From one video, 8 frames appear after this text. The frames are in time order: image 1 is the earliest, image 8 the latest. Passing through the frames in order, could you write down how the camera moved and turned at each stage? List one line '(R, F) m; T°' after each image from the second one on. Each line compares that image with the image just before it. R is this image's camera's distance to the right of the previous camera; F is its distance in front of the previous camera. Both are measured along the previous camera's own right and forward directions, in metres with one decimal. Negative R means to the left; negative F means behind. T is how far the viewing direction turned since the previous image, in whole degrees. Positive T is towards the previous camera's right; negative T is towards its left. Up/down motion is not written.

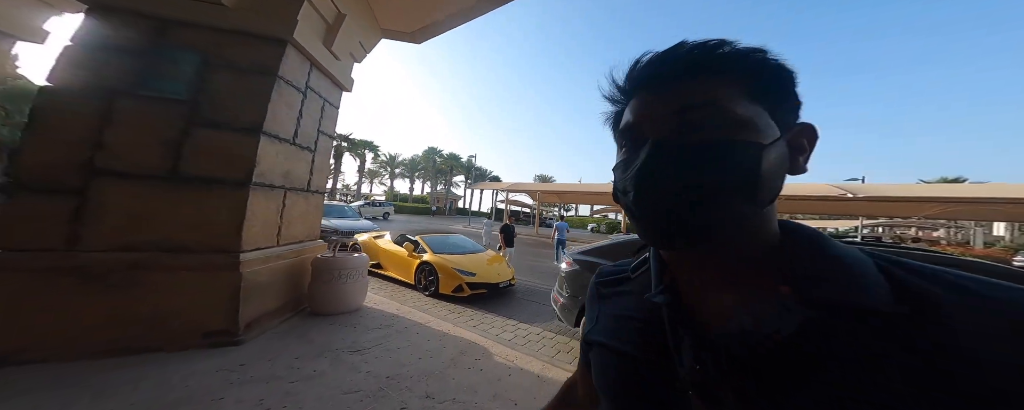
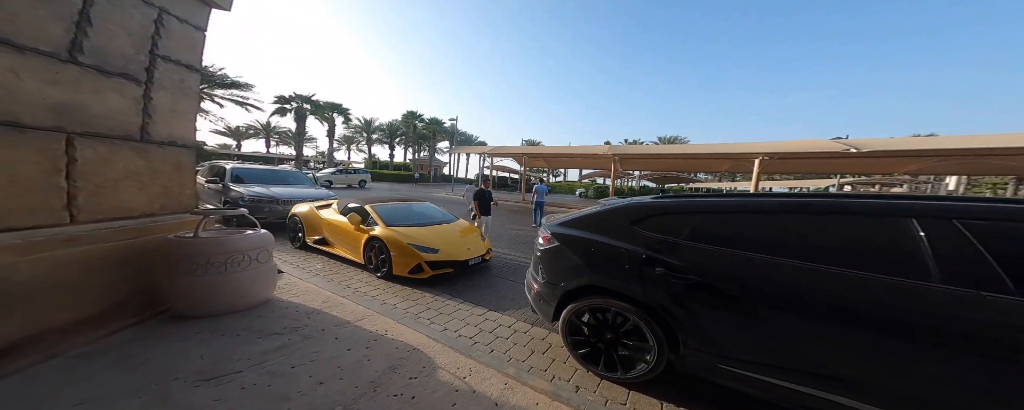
(+0.3, +1.1) m; +2°
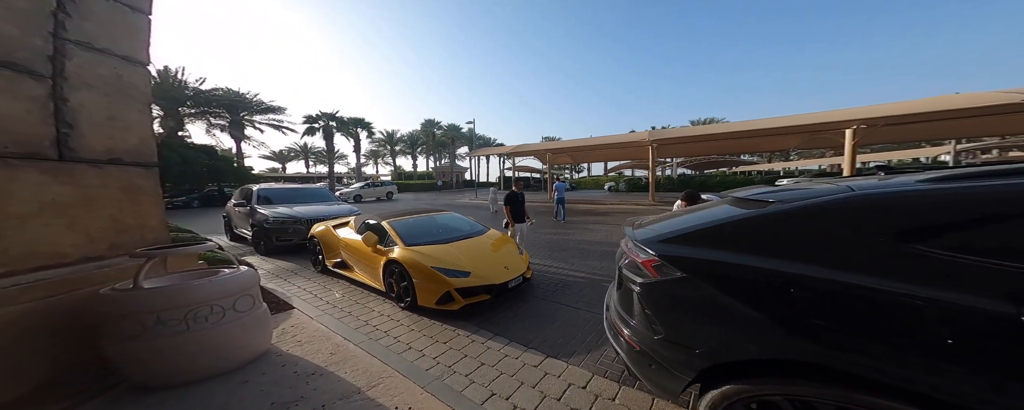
(-0.3, +0.9) m; -5°
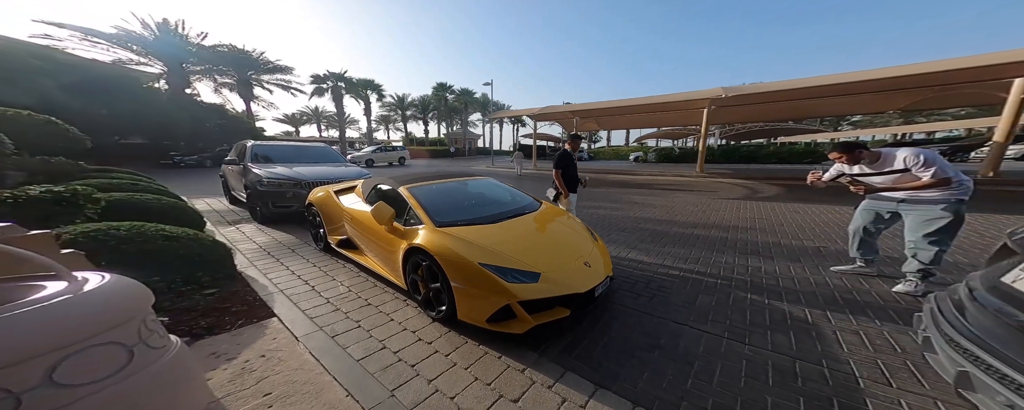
(-0.7, +1.4) m; -2°
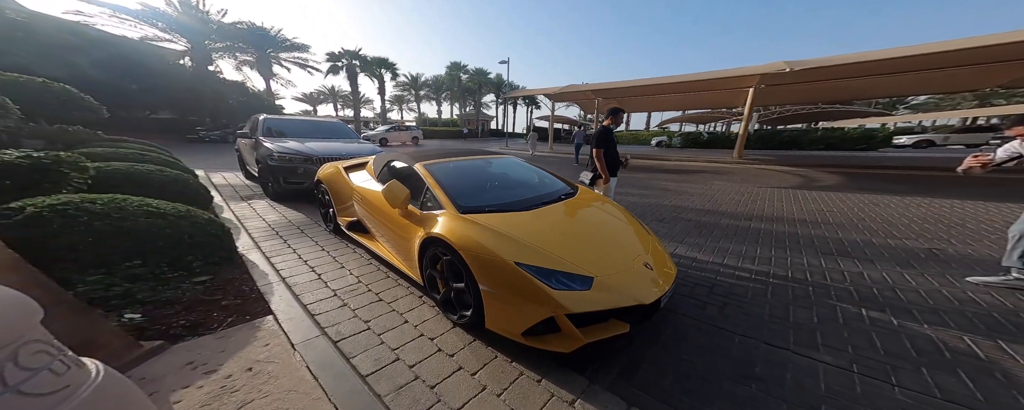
(-0.2, +0.5) m; -3°
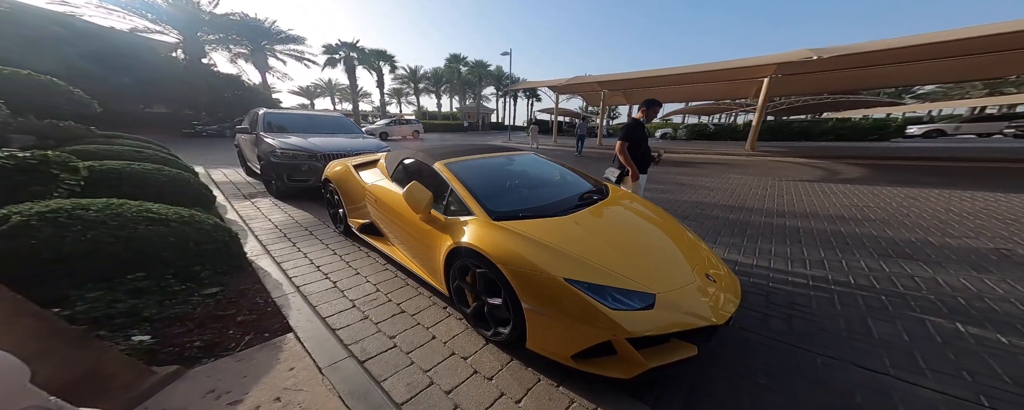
(-0.3, +0.2) m; 0°
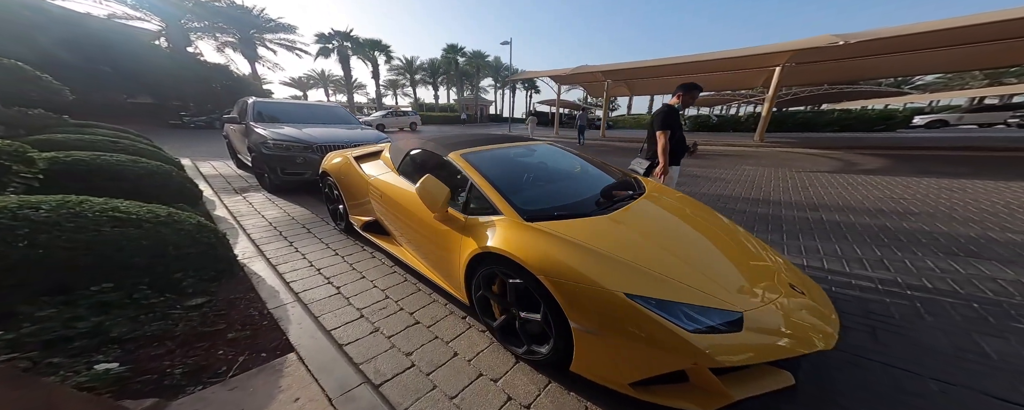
(-0.3, +0.3) m; +1°
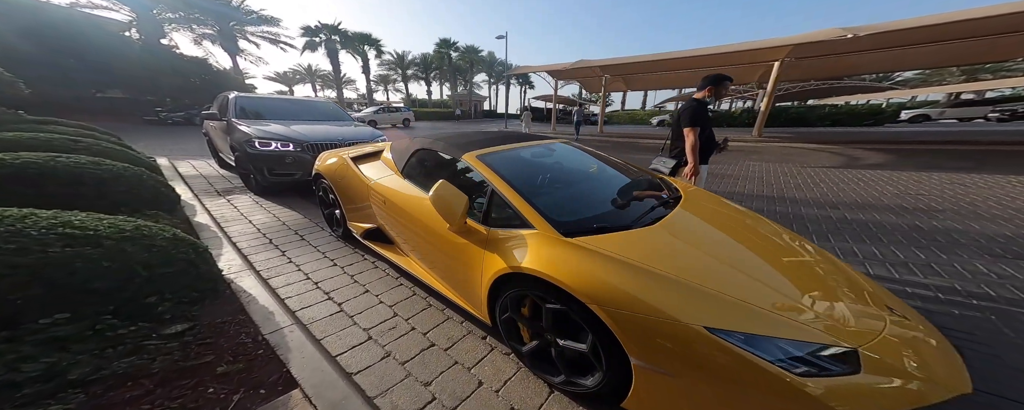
(-0.2, +0.3) m; +2°
